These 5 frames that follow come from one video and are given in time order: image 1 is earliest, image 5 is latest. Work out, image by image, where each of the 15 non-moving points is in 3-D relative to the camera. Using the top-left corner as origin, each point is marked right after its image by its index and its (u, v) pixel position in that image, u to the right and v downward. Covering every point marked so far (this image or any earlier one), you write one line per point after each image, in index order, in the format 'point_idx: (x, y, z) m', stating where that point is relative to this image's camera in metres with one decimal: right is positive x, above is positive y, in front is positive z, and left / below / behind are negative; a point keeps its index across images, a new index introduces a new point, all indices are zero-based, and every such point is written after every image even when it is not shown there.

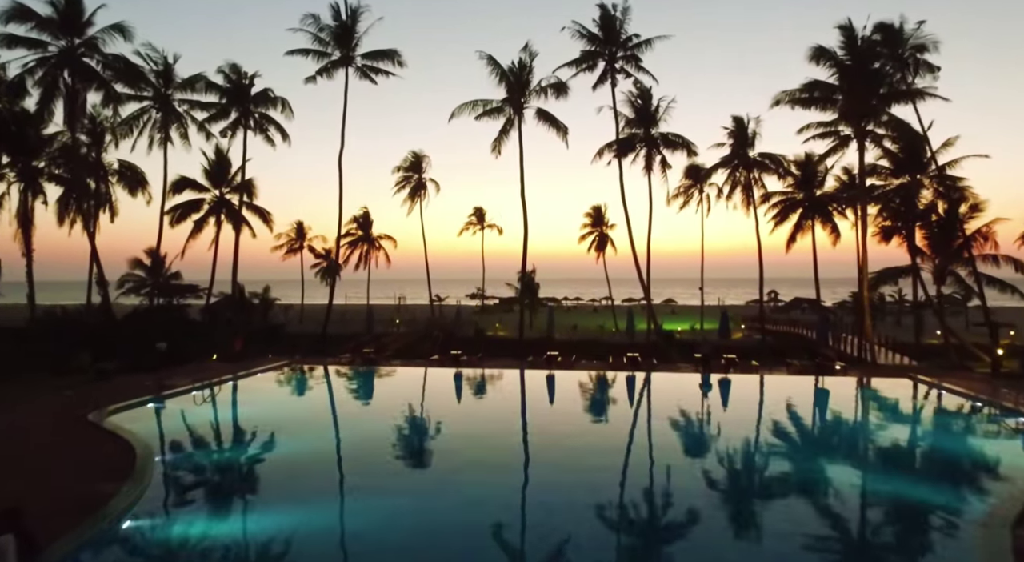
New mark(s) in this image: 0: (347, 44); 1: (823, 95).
0: (-4.7, +6.7, +18.3) m
1: (+9.3, +5.5, +19.0) m
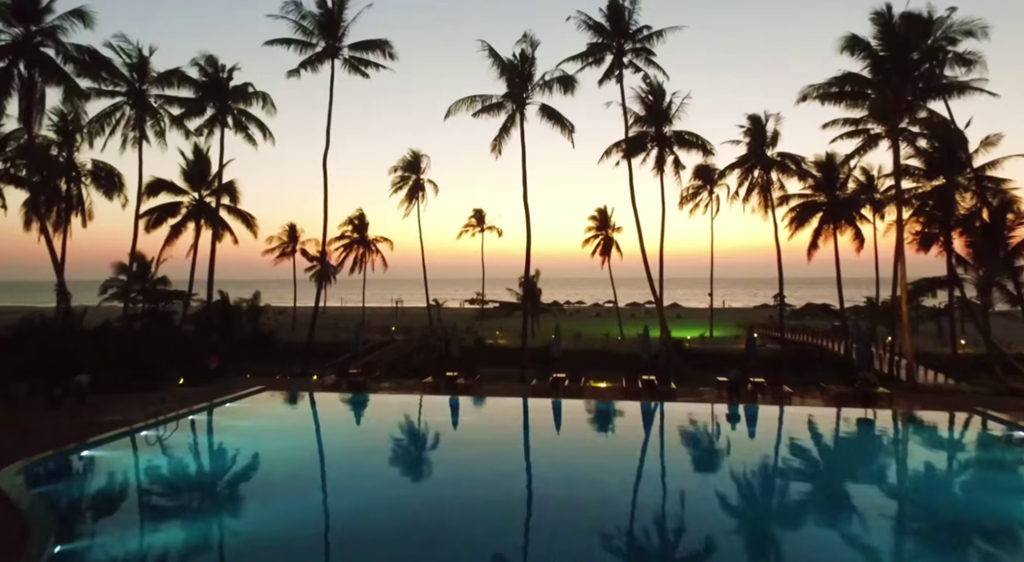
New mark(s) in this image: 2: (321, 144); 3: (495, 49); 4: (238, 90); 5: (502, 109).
0: (-4.7, +6.4, +16.7) m
1: (+9.3, +5.2, +17.4) m
2: (-5.7, +4.2, +19.2) m
3: (-0.5, +6.7, +18.5) m
4: (-7.7, +5.3, +17.9) m
5: (-0.3, +5.1, +18.9) m
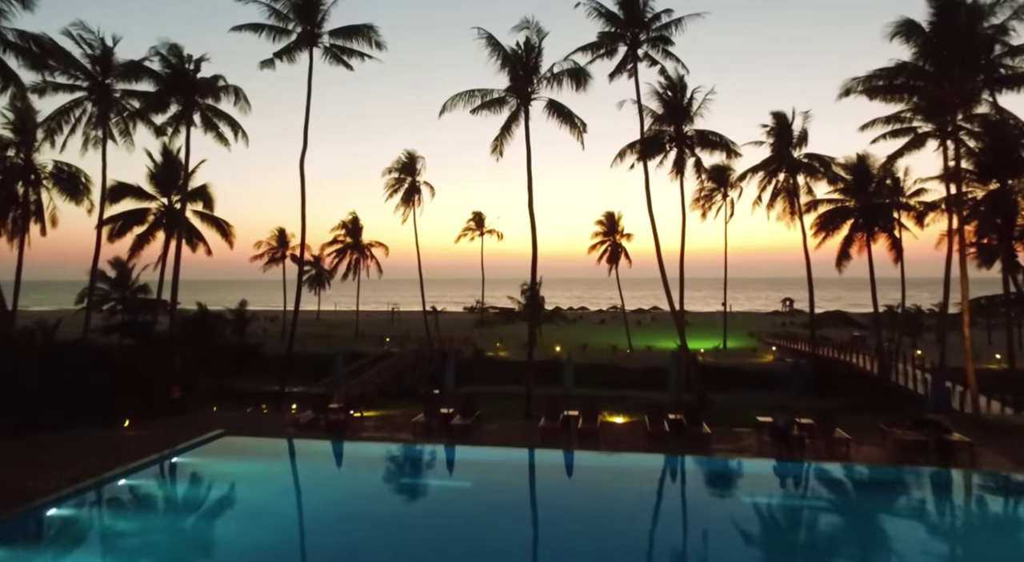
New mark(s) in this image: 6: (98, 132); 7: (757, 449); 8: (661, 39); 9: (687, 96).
0: (-4.6, +6.0, +14.7) m
1: (+9.4, +4.7, +15.4) m
2: (-5.6, +3.7, +17.2) m
3: (-0.4, +6.3, +16.5) m
4: (-7.6, +4.8, +15.9) m
5: (-0.2, +4.6, +16.9) m
6: (-12.3, +4.4, +19.1) m
7: (+4.1, -2.8, +10.7) m
8: (+4.4, +7.2, +19.1) m
9: (+4.9, +5.3, +18.3) m
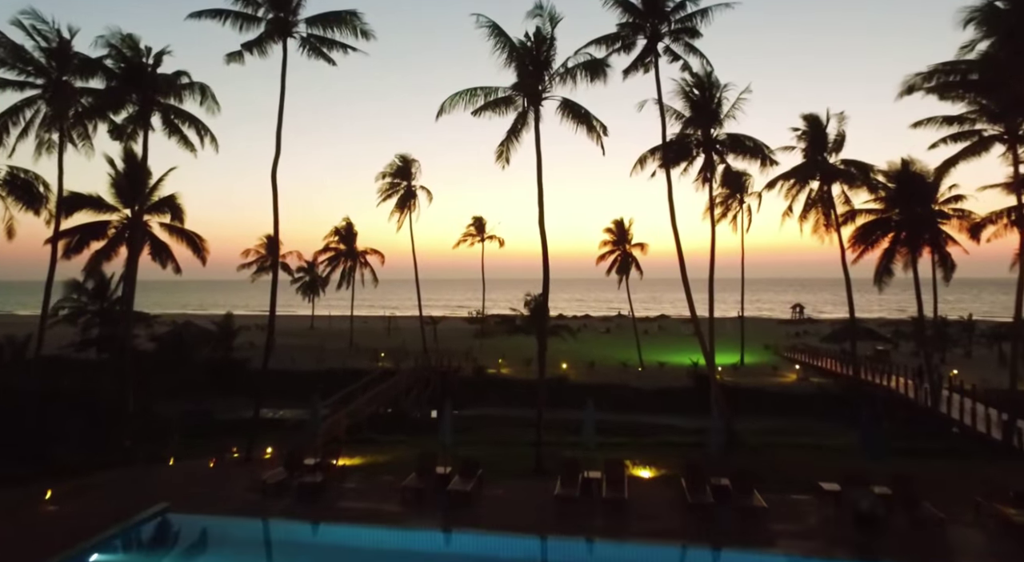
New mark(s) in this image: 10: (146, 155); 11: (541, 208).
0: (-4.4, +5.4, +12.6) m
1: (+9.6, +4.2, +13.3) m
2: (-5.5, +3.2, +15.1) m
3: (-0.2, +5.7, +14.4) m
4: (-7.4, +4.3, +13.8) m
5: (0.0, +4.0, +14.8) m
6: (-12.1, +3.8, +17.0) m
7: (+4.2, -3.3, +8.6) m
8: (+4.6, +6.6, +17.0) m
9: (+5.1, +4.7, +16.2) m
10: (-8.6, +3.0, +15.2) m
11: (+0.7, +1.8, +16.2) m
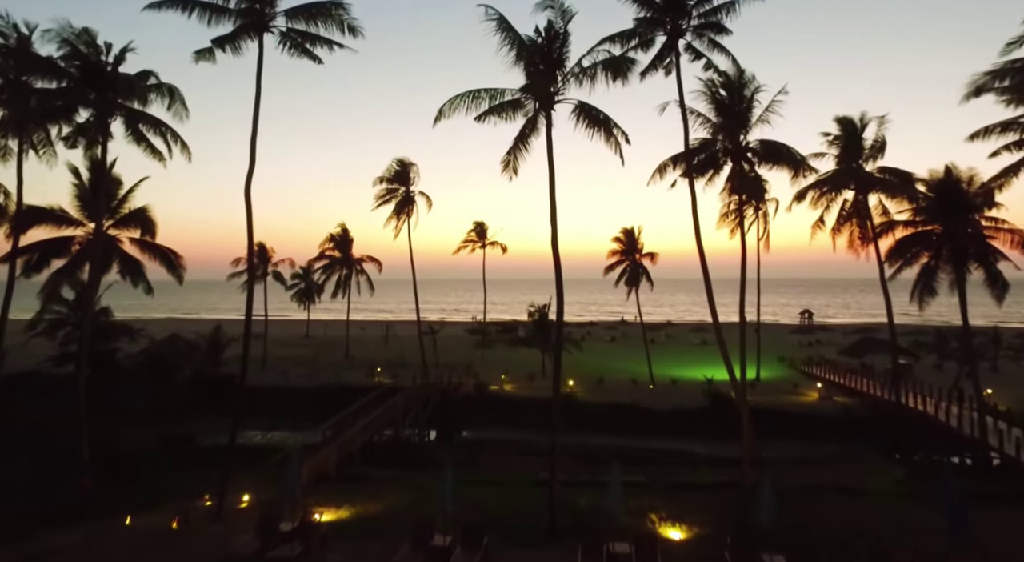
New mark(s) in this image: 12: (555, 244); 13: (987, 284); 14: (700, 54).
0: (-4.3, +4.9, +11.0) m
1: (+9.7, +3.7, +11.7) m
2: (-5.3, +2.7, +13.5) m
3: (-0.1, +5.2, +12.8) m
4: (-7.3, +3.8, +12.2) m
5: (+0.1, +3.5, +13.2) m
6: (-11.9, +3.3, +15.4) m
7: (+4.4, -3.8, +7.0) m
8: (+4.7, +6.1, +15.4) m
9: (+5.2, +4.2, +14.6) m
10: (-8.5, +2.4, +13.6) m
11: (+0.9, +1.3, +14.6) m
12: (+1.0, +0.8, +14.4) m
13: (+12.8, -0.1, +17.5) m
14: (+4.6, +5.6, +15.9) m
